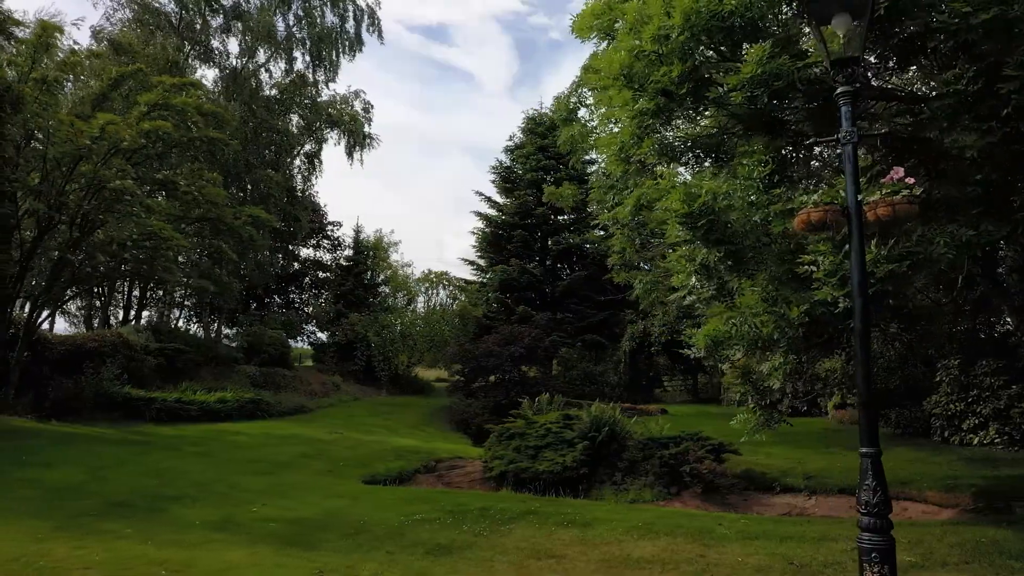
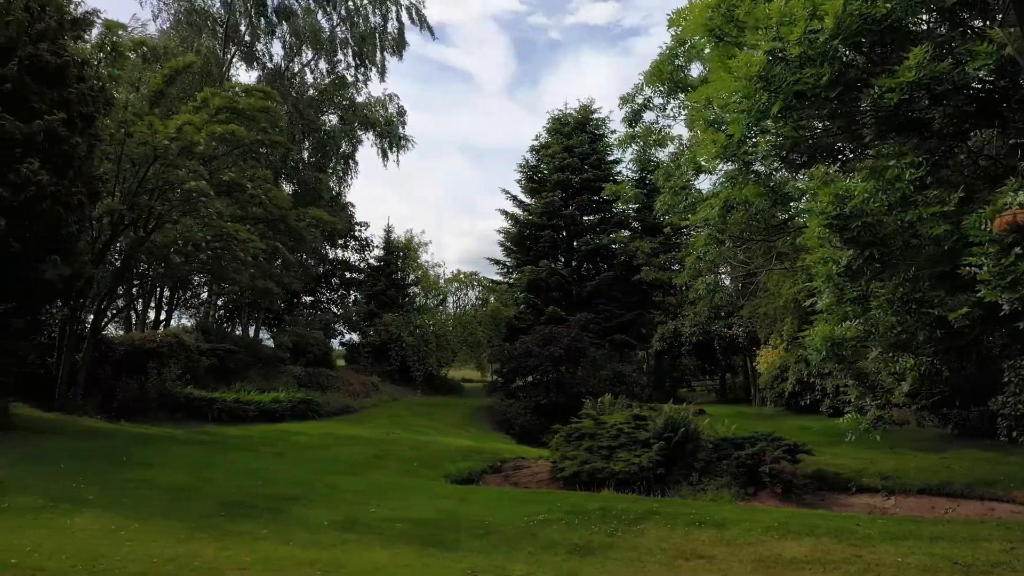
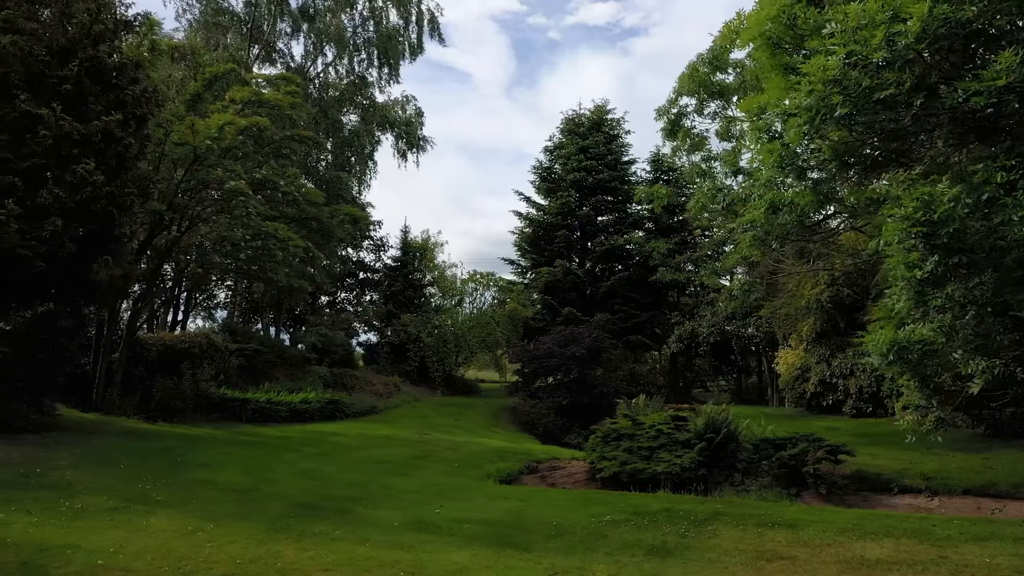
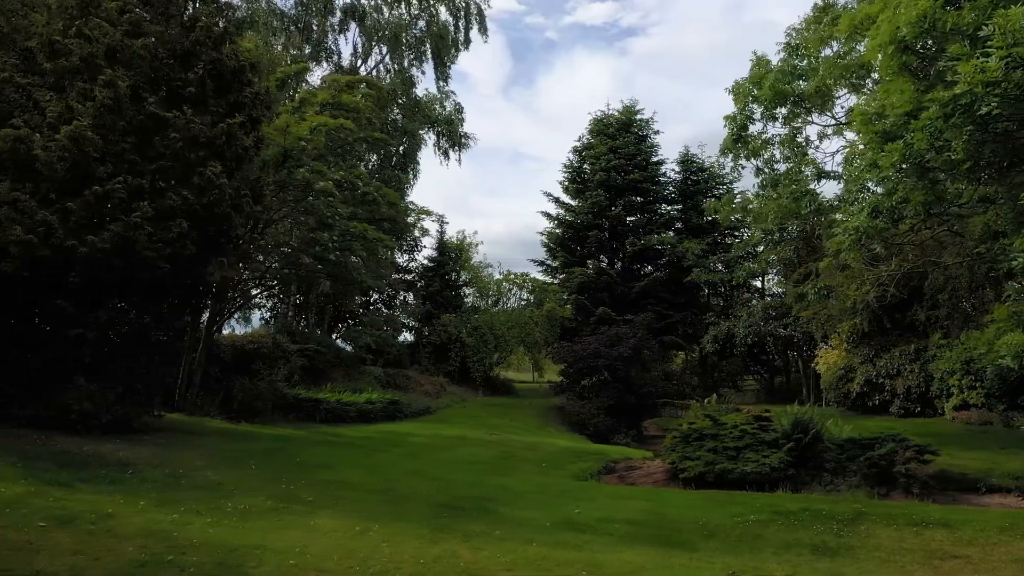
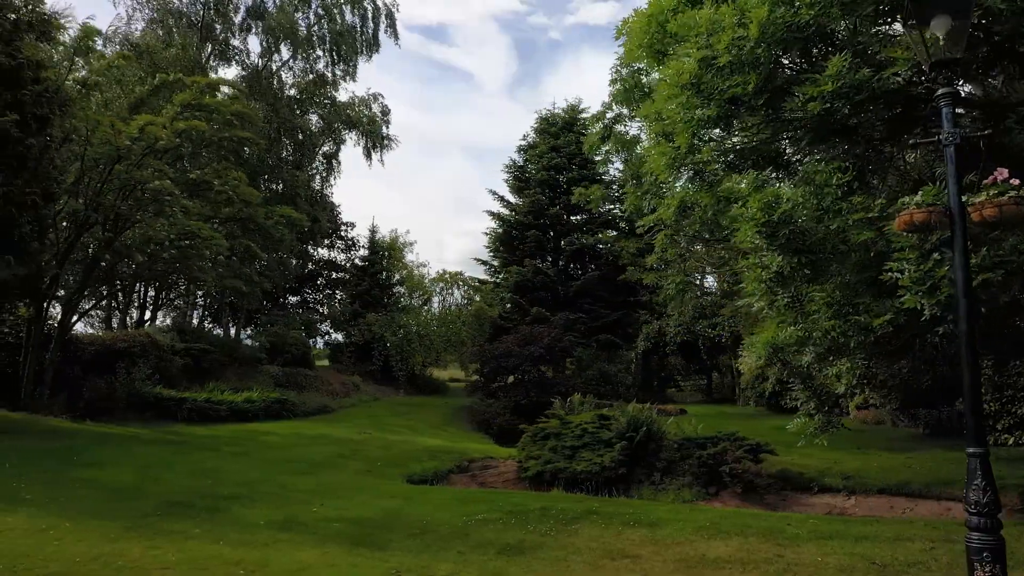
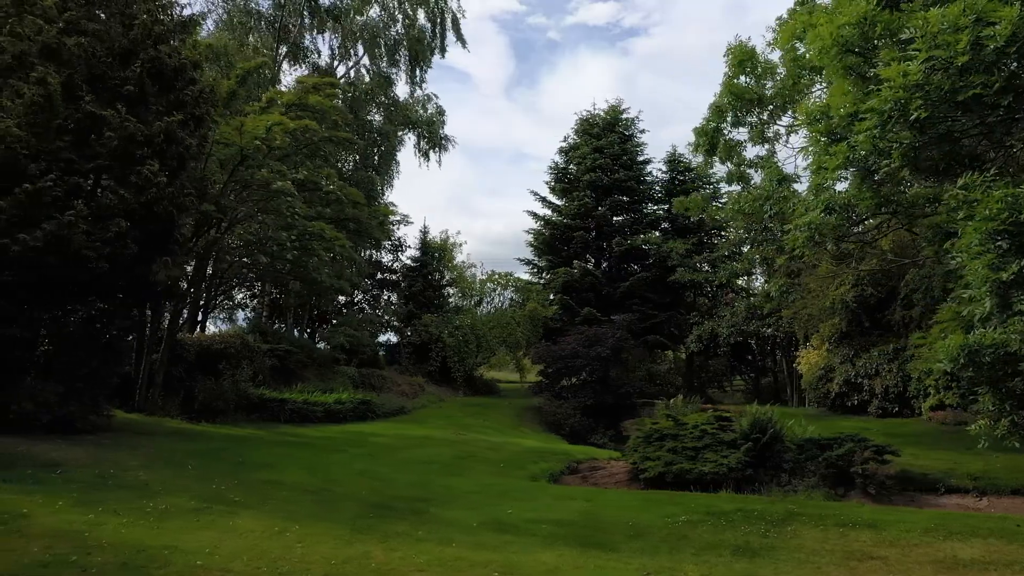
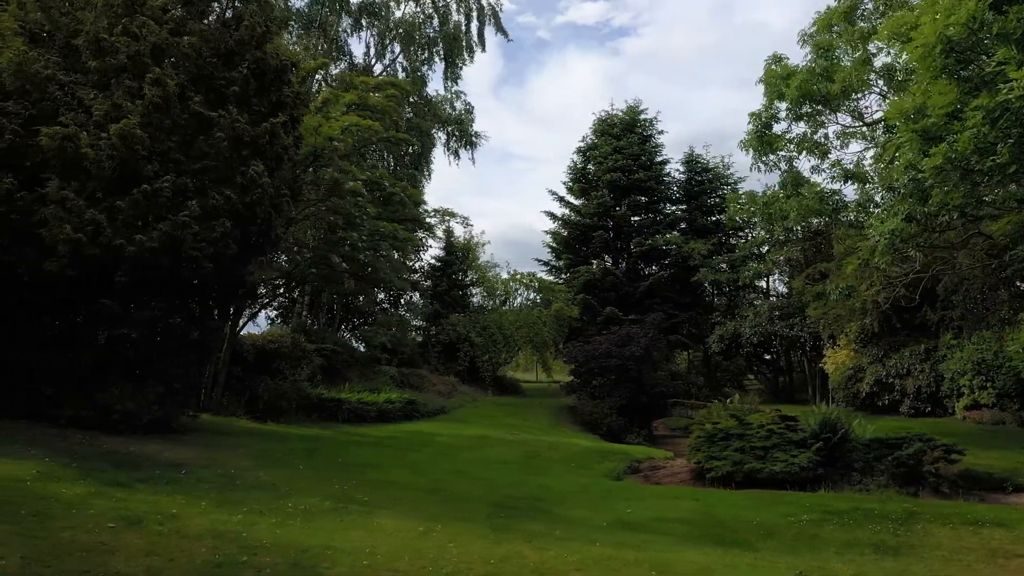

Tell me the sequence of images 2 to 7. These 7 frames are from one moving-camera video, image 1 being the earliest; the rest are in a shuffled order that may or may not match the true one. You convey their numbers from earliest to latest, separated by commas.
5, 2, 3, 6, 4, 7
